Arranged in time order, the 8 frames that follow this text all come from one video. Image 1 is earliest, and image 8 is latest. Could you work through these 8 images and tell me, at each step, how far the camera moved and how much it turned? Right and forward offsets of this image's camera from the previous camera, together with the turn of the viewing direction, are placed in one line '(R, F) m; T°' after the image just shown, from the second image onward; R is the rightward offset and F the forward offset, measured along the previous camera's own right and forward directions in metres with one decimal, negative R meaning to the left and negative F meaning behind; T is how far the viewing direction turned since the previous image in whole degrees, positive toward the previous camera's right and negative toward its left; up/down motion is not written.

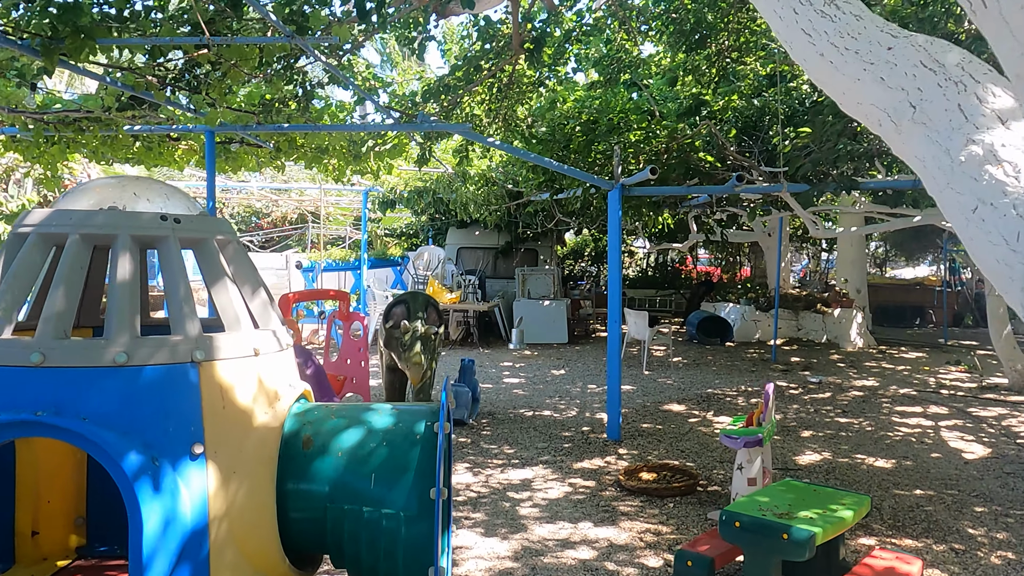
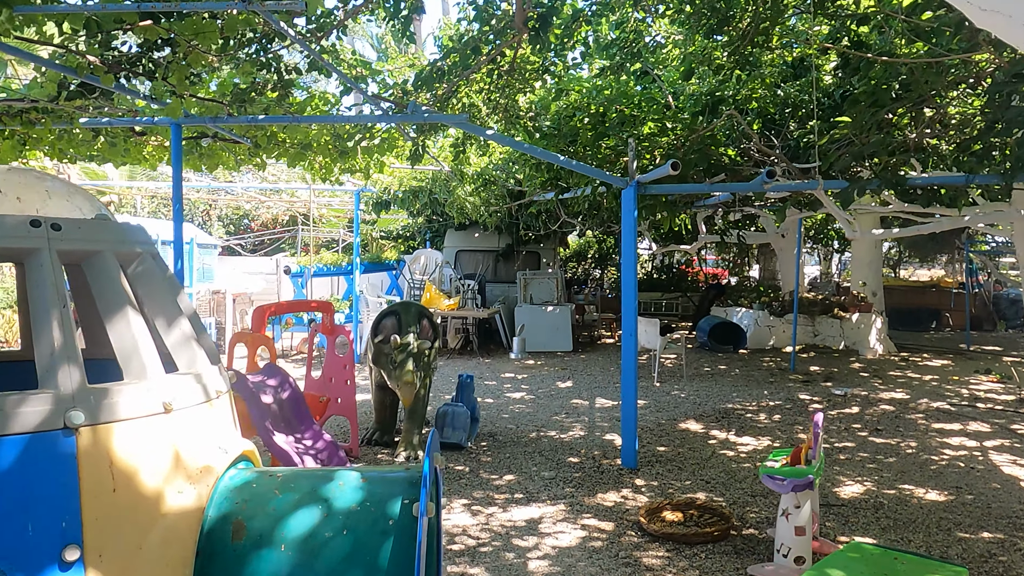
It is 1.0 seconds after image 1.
(0.0, +0.6) m; 0°
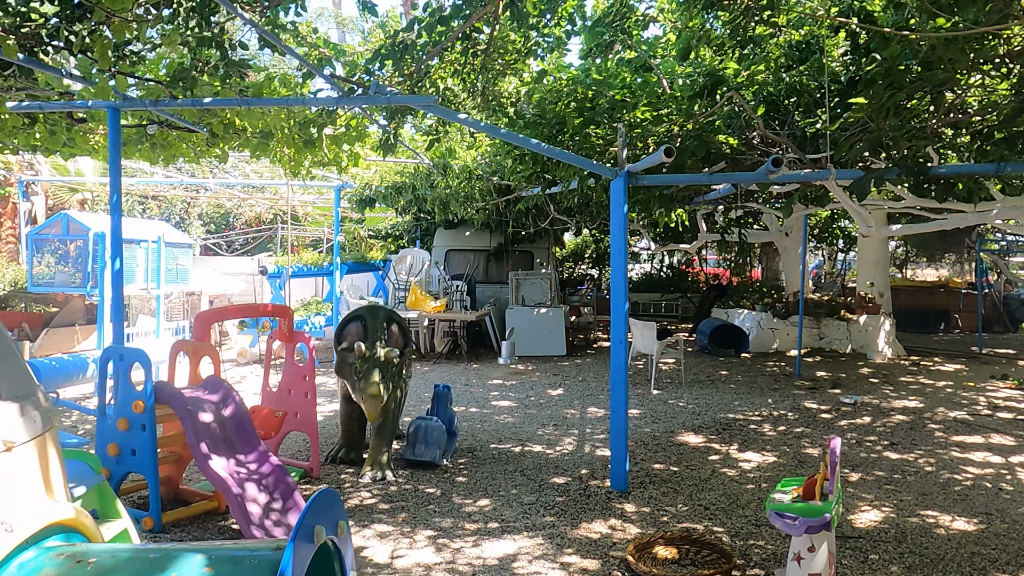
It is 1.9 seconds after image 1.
(+0.2, +0.5) m; 0°
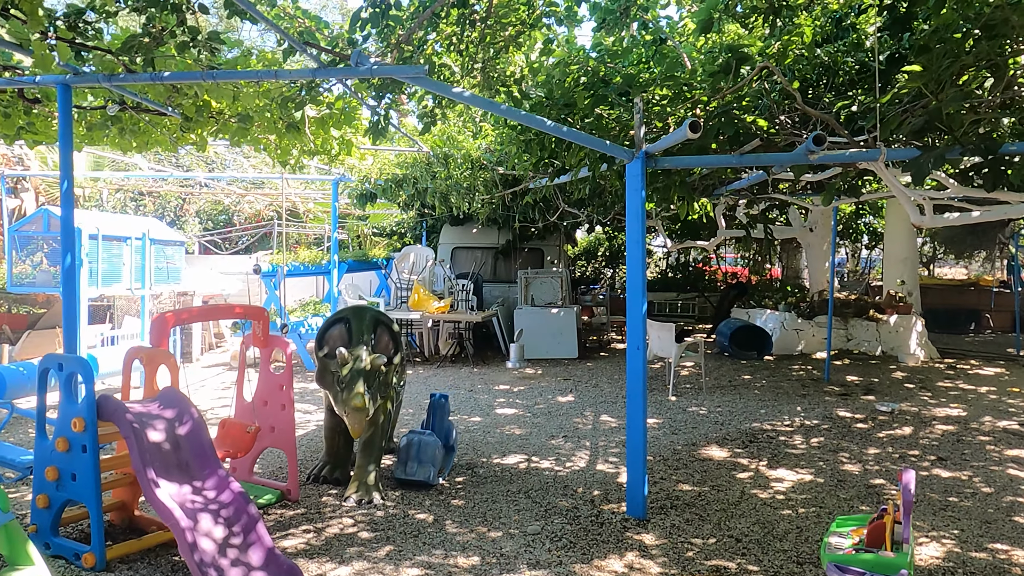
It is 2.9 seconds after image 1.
(+0.1, +0.6) m; -1°
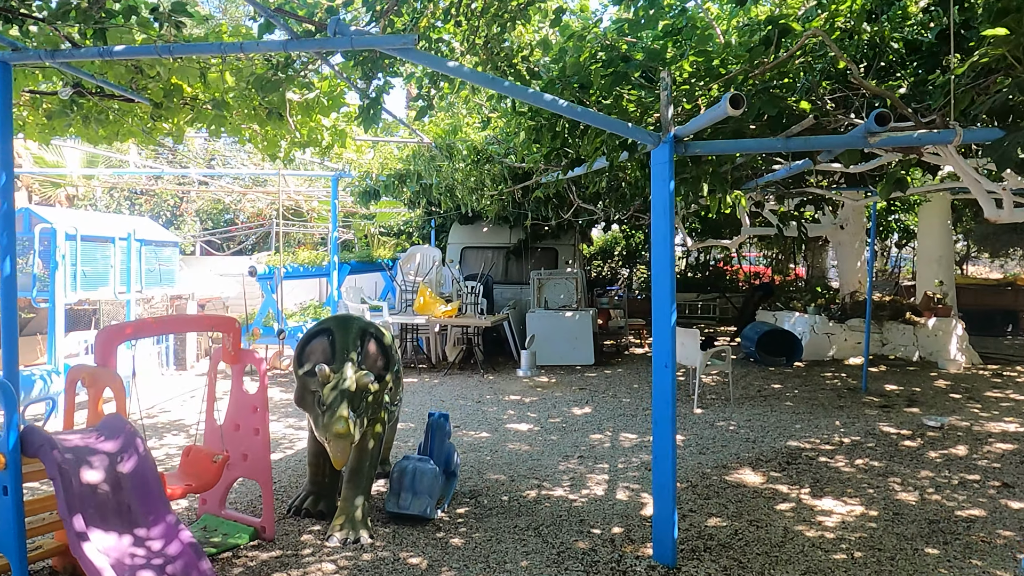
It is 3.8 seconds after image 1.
(0.0, +0.6) m; -1°
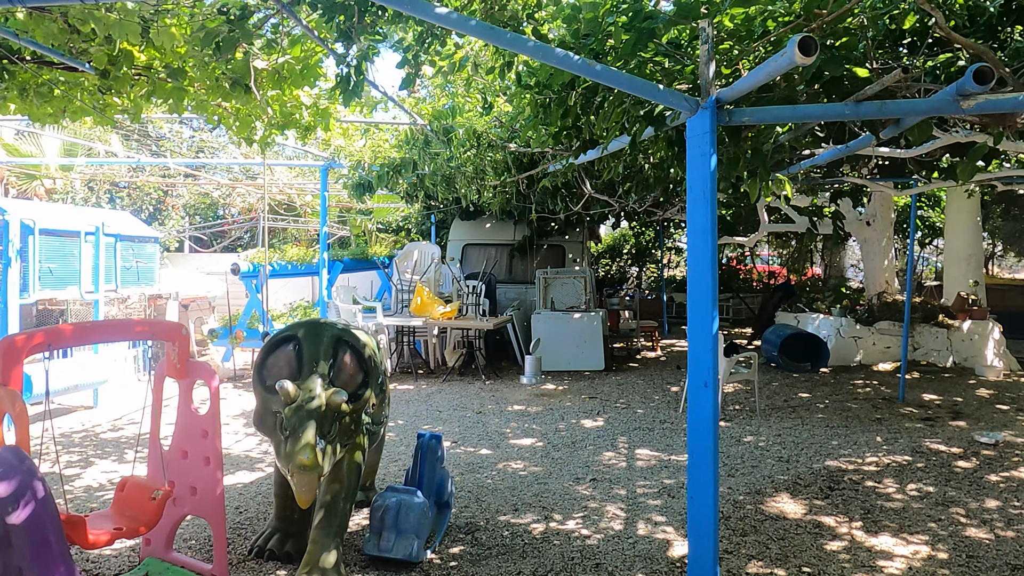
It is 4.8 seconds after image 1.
(0.0, +0.7) m; 0°
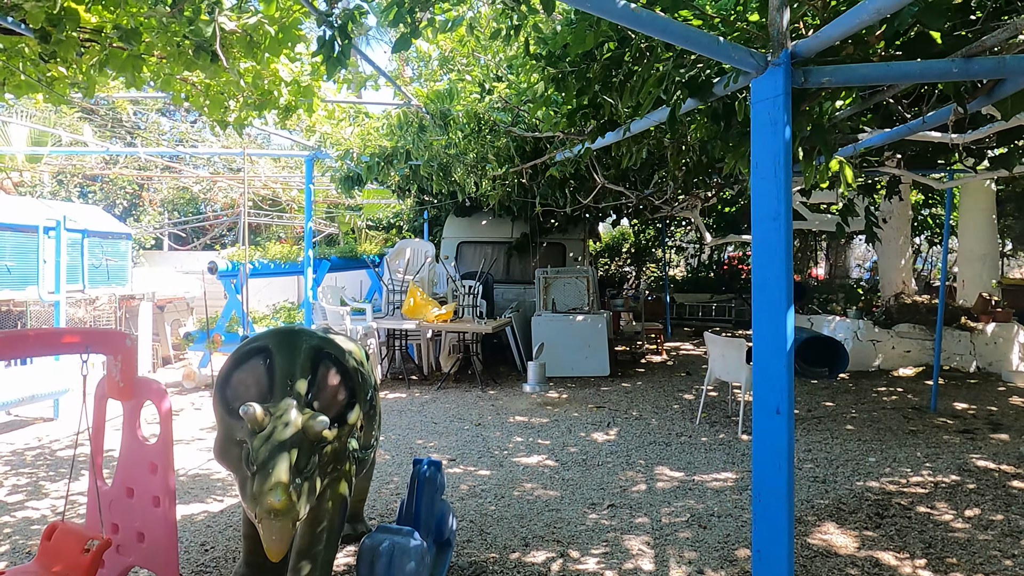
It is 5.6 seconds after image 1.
(-0.1, +0.6) m; +1°
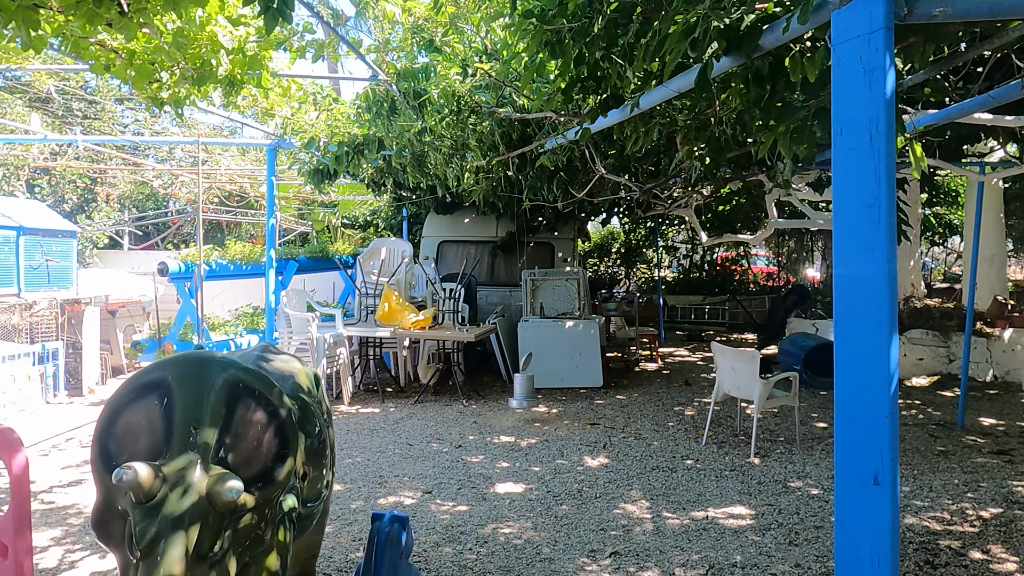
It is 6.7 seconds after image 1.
(0.0, +0.7) m; +1°
